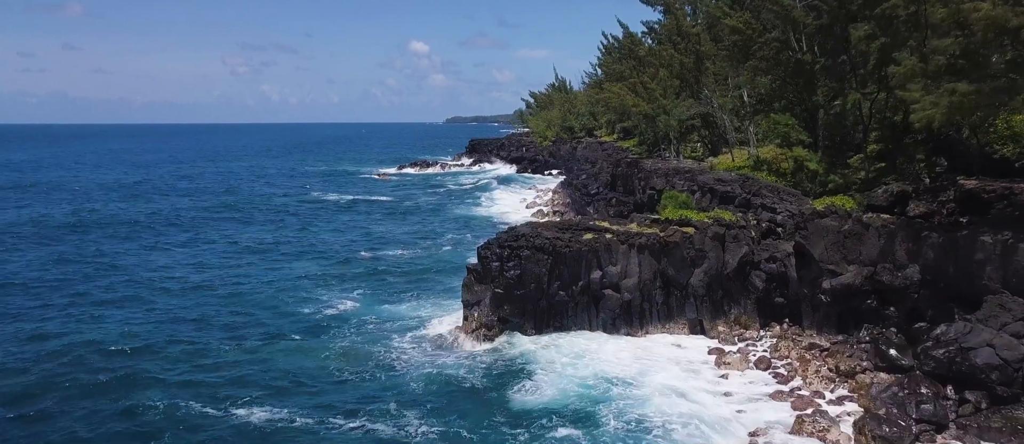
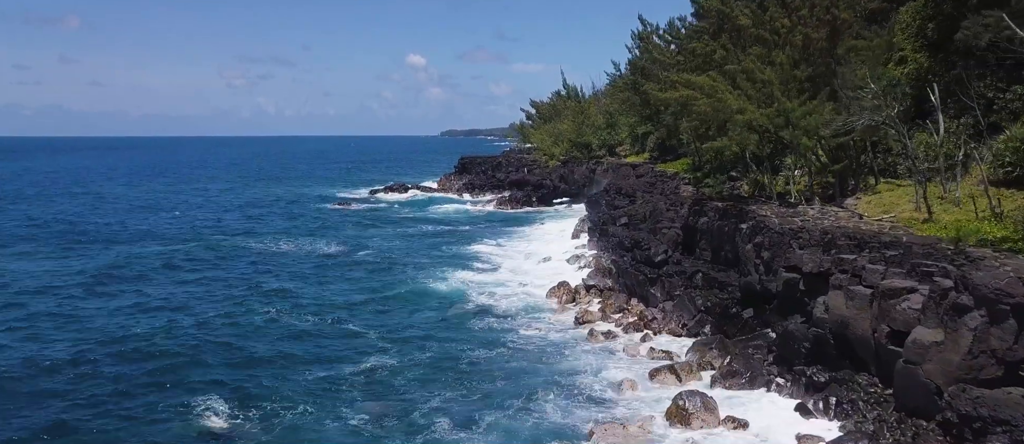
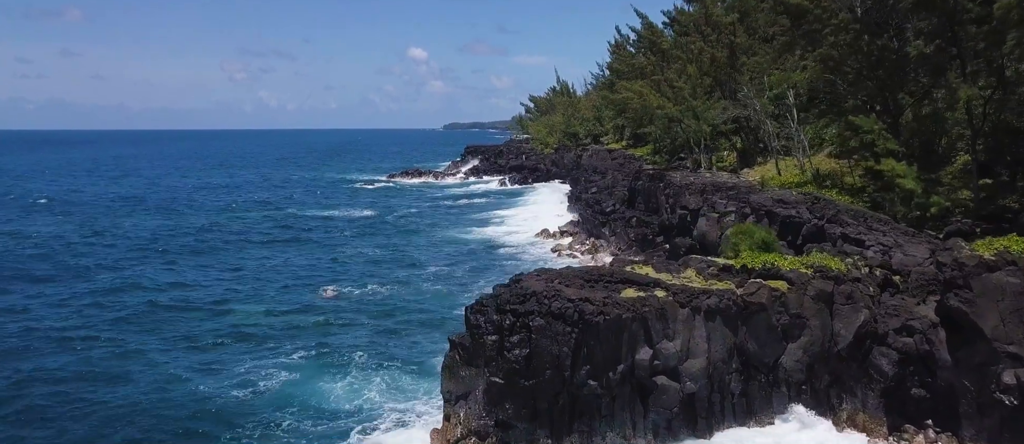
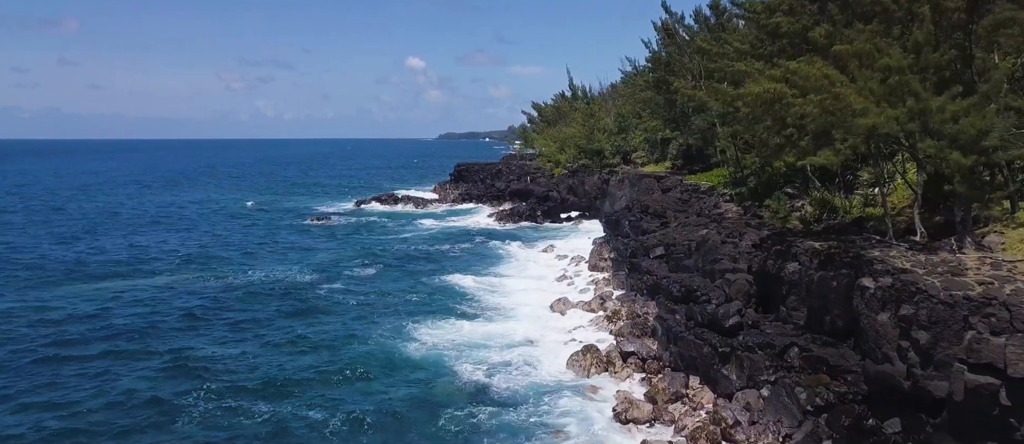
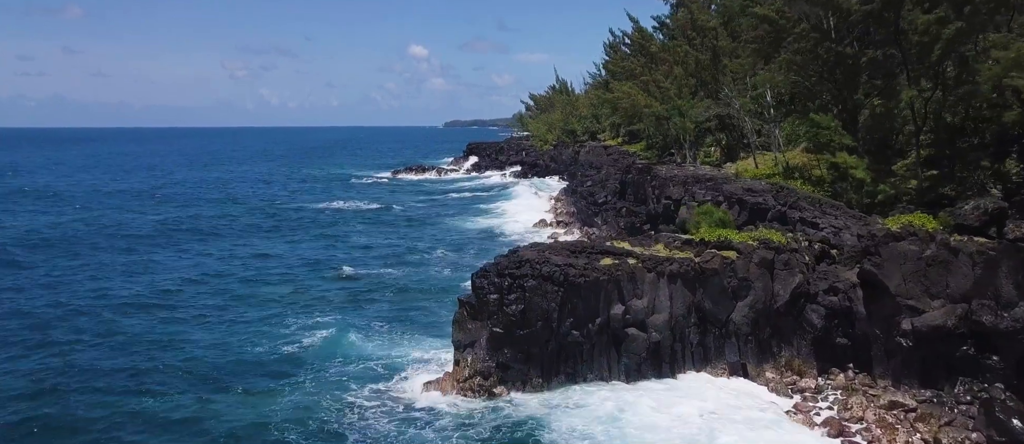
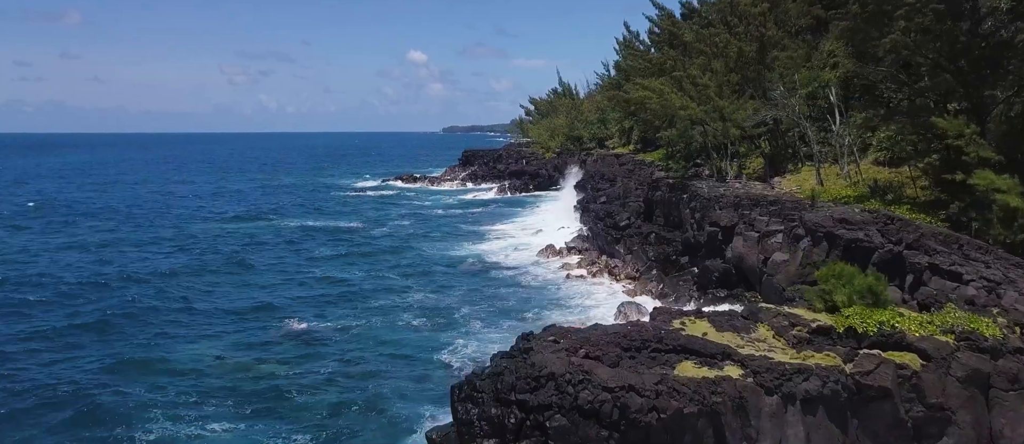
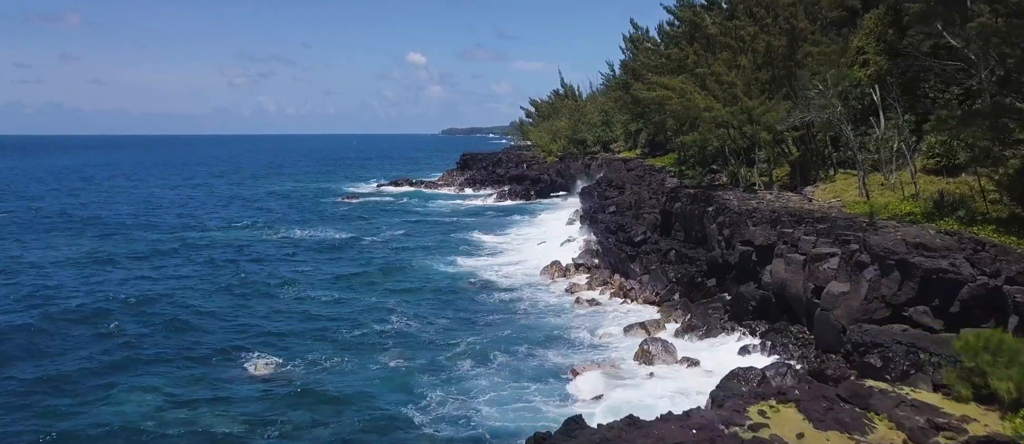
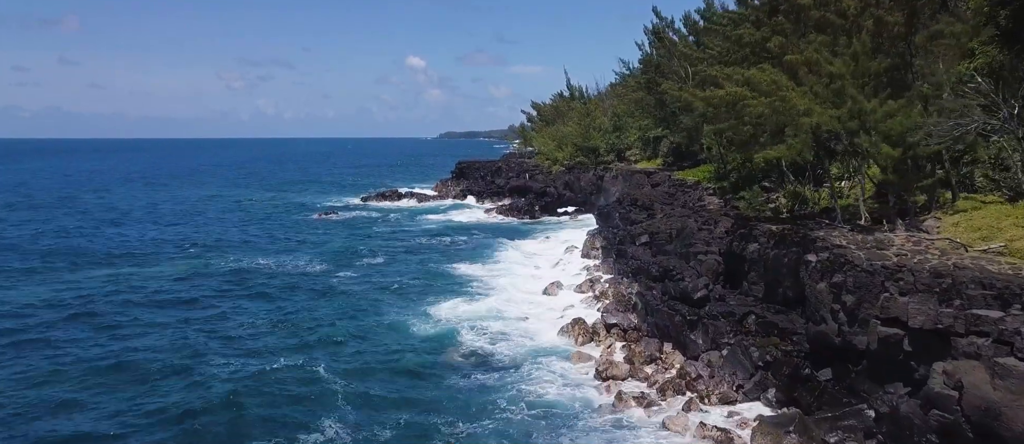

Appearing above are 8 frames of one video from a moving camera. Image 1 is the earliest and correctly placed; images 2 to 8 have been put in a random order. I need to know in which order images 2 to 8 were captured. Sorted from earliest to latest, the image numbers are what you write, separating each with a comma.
5, 3, 6, 7, 2, 8, 4
